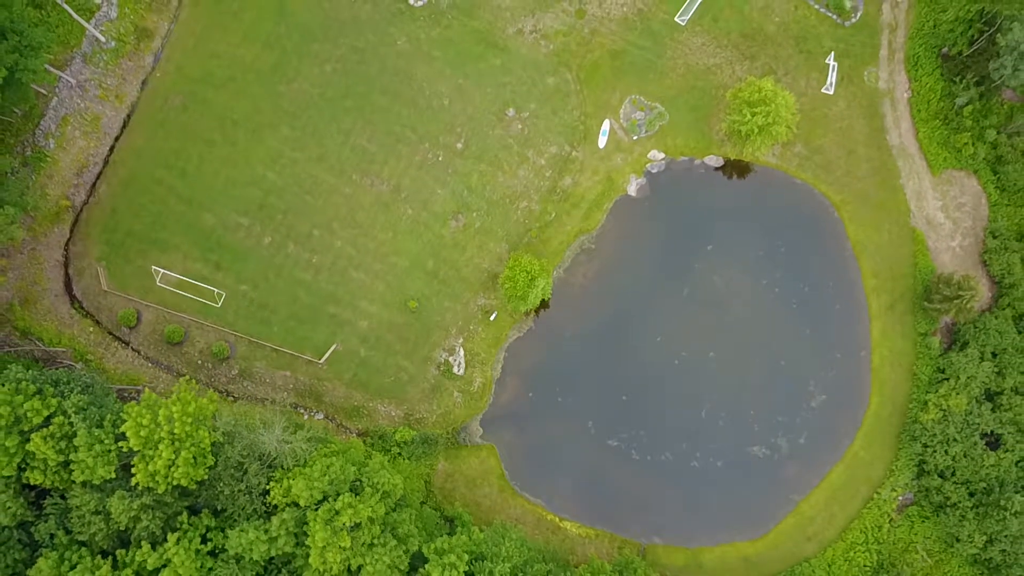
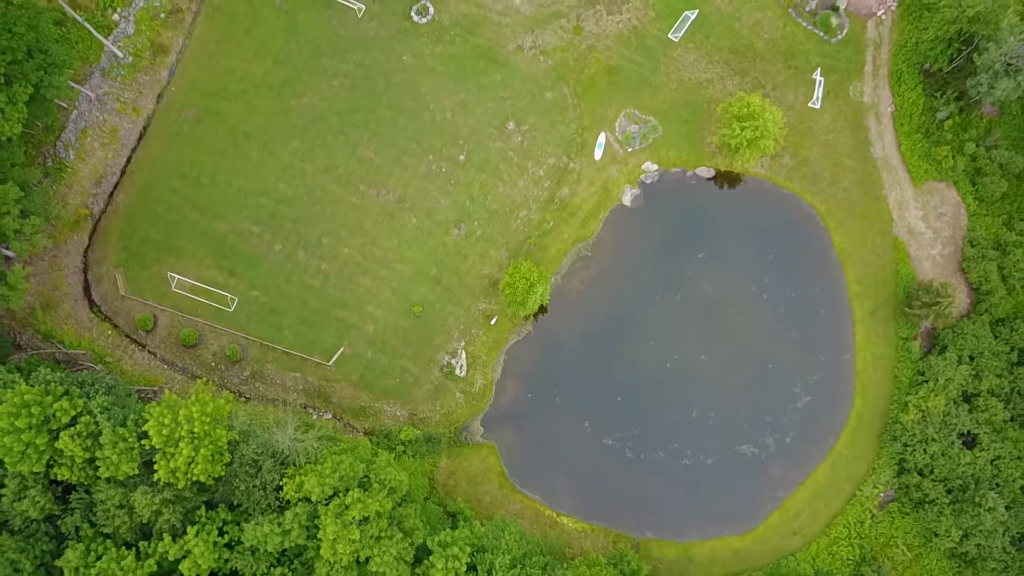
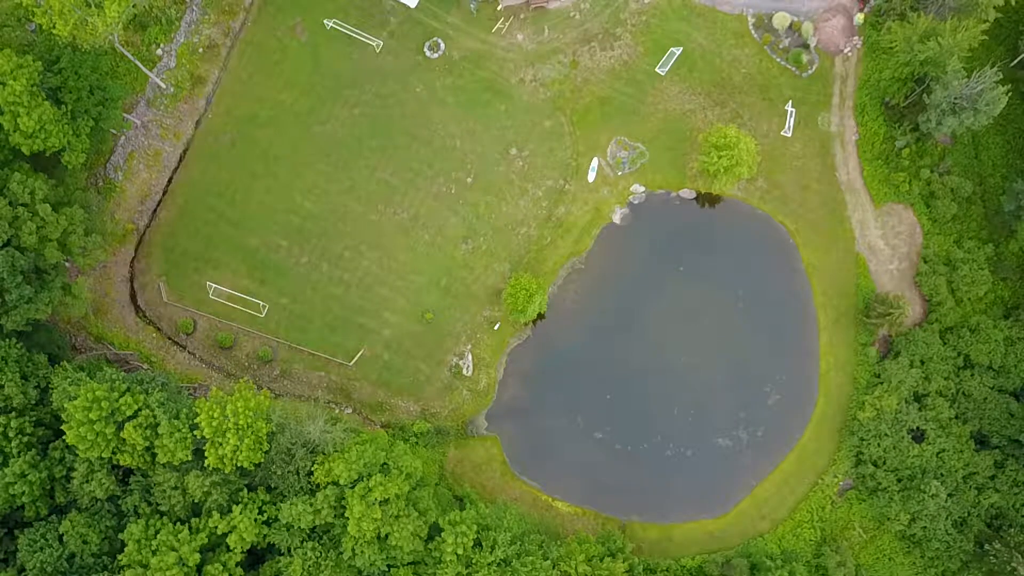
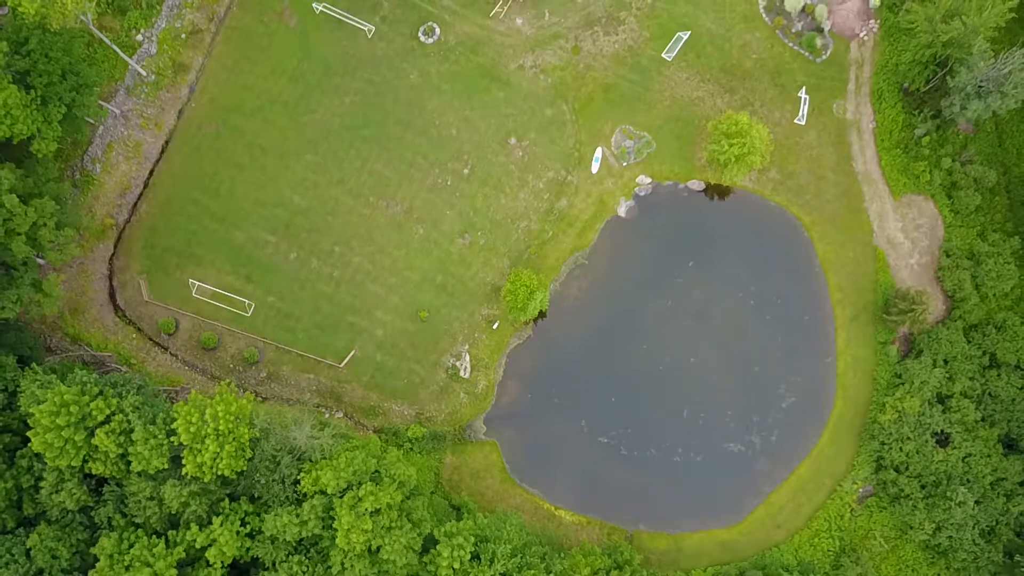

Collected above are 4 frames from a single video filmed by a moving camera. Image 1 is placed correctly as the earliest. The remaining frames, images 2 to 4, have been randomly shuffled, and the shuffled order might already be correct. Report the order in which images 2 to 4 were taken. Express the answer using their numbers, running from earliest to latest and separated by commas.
2, 4, 3
